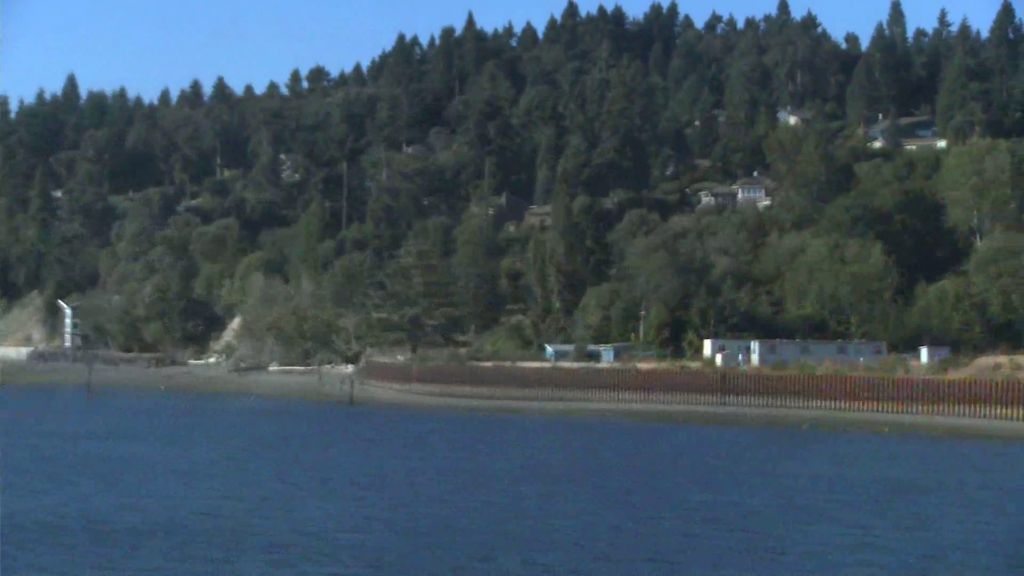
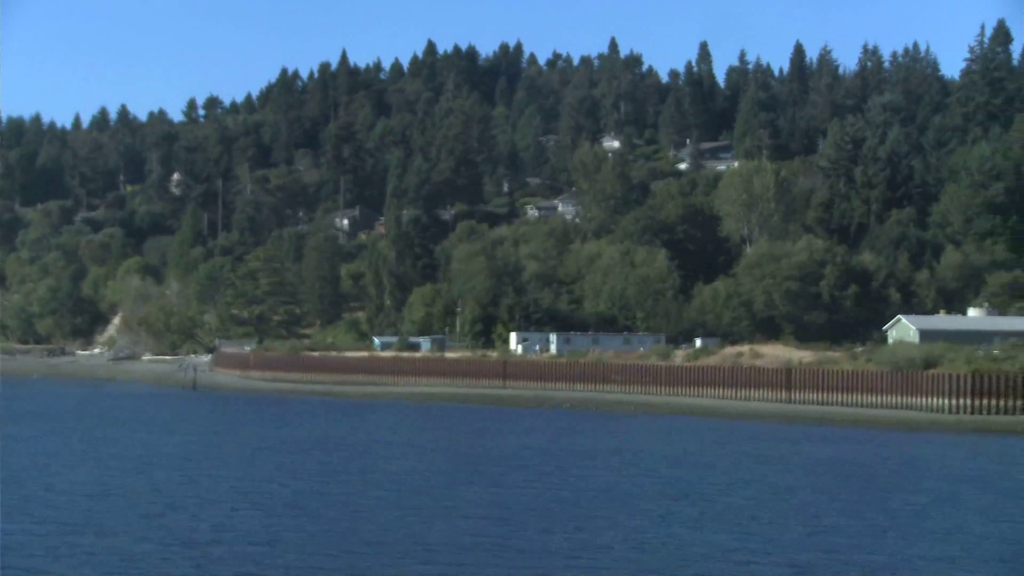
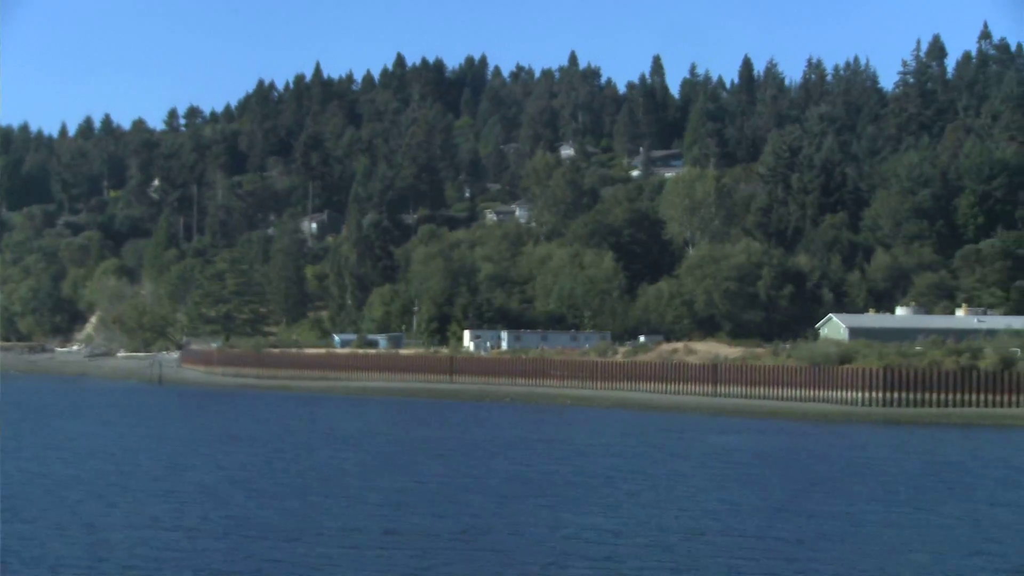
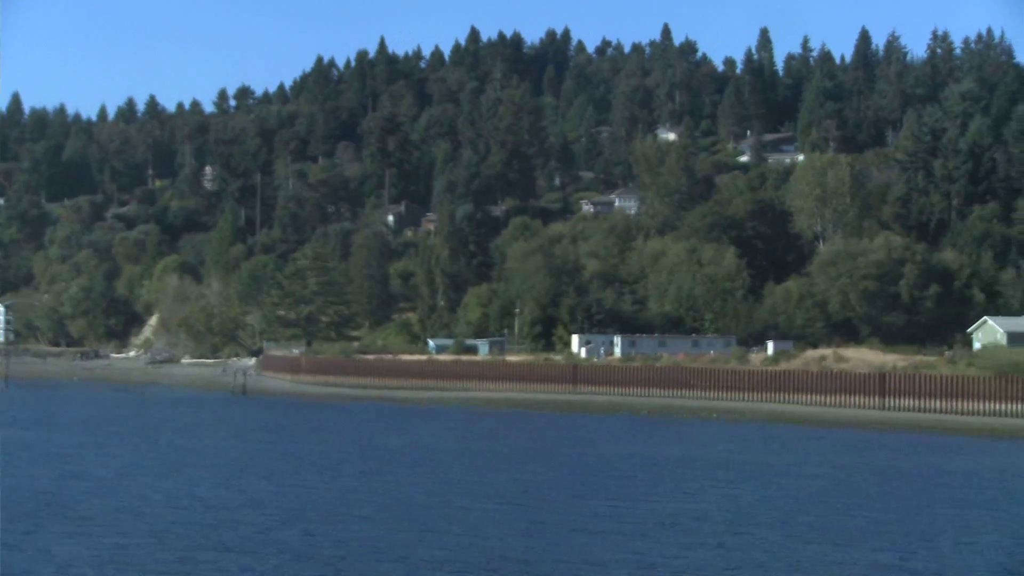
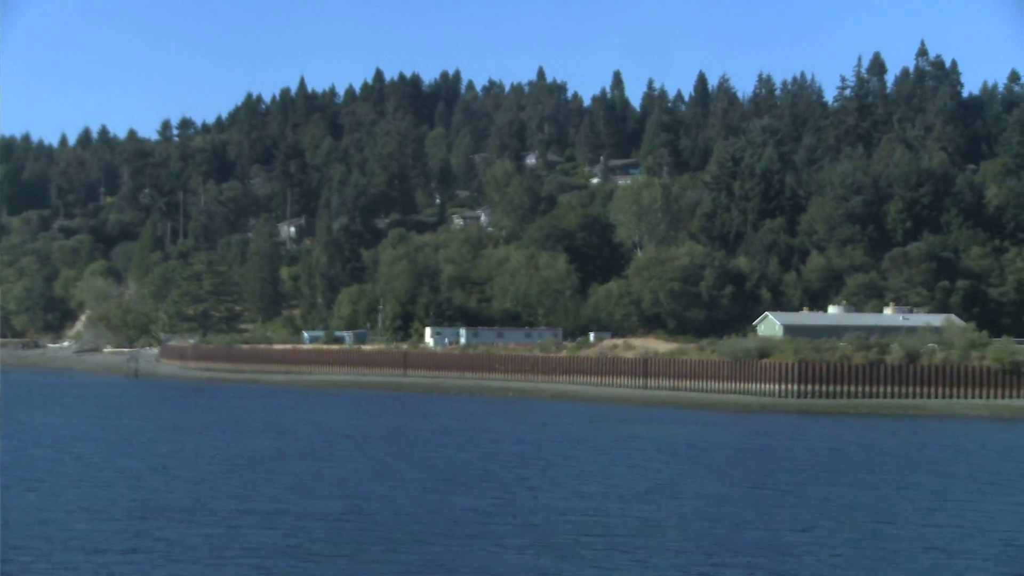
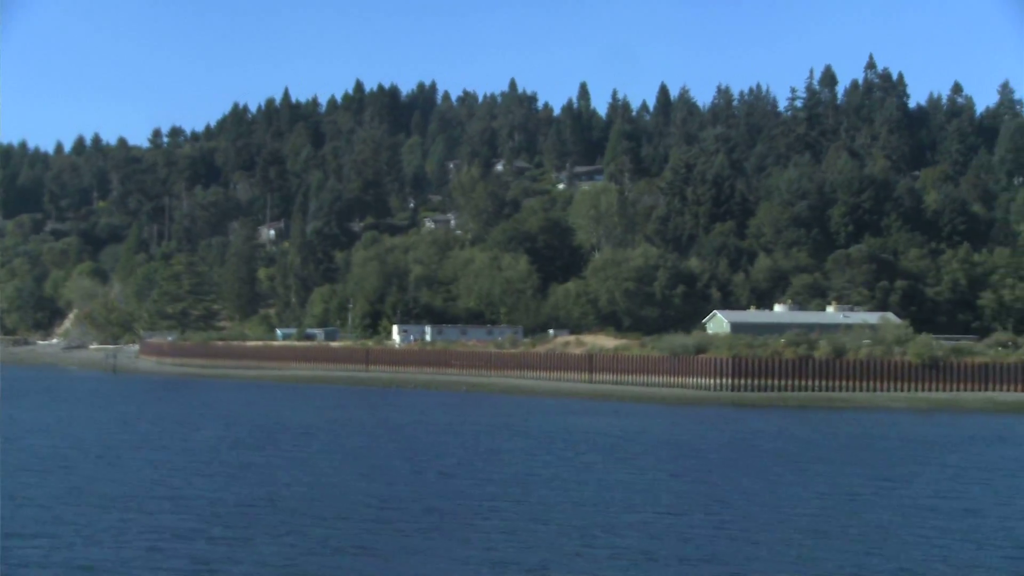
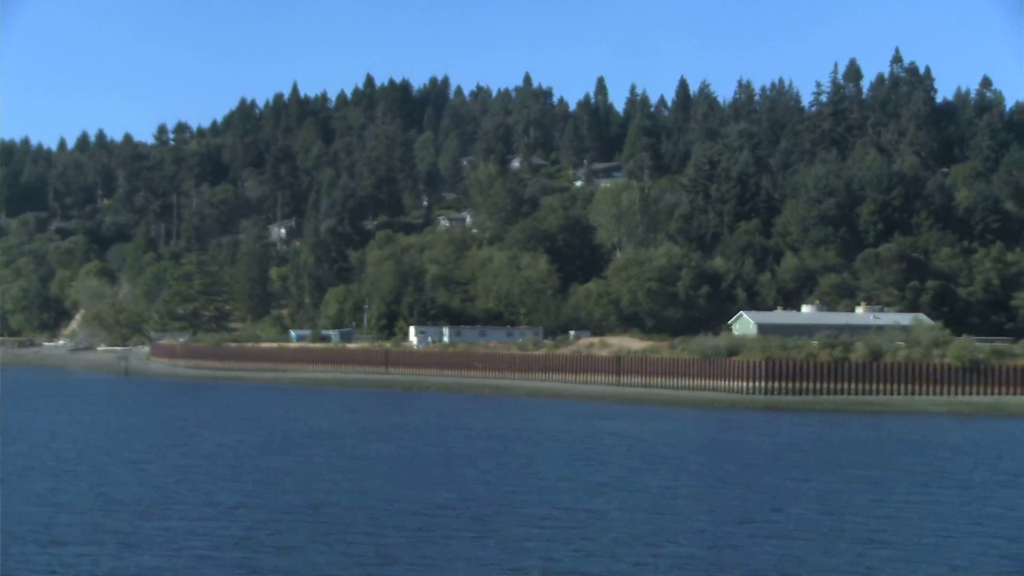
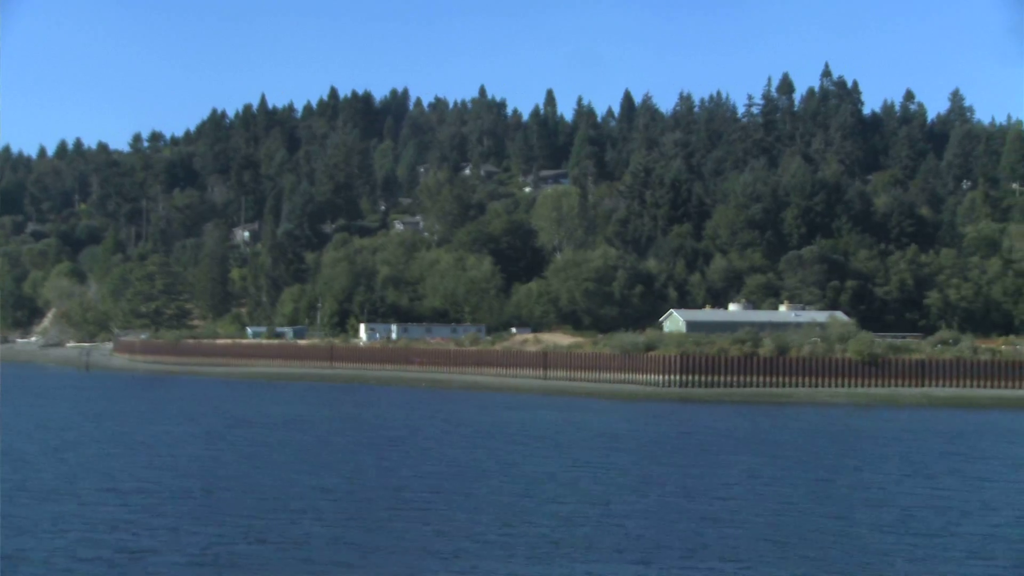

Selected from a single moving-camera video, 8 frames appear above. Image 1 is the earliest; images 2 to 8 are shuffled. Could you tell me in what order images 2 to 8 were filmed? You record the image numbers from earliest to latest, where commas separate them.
4, 2, 3, 5, 7, 6, 8
